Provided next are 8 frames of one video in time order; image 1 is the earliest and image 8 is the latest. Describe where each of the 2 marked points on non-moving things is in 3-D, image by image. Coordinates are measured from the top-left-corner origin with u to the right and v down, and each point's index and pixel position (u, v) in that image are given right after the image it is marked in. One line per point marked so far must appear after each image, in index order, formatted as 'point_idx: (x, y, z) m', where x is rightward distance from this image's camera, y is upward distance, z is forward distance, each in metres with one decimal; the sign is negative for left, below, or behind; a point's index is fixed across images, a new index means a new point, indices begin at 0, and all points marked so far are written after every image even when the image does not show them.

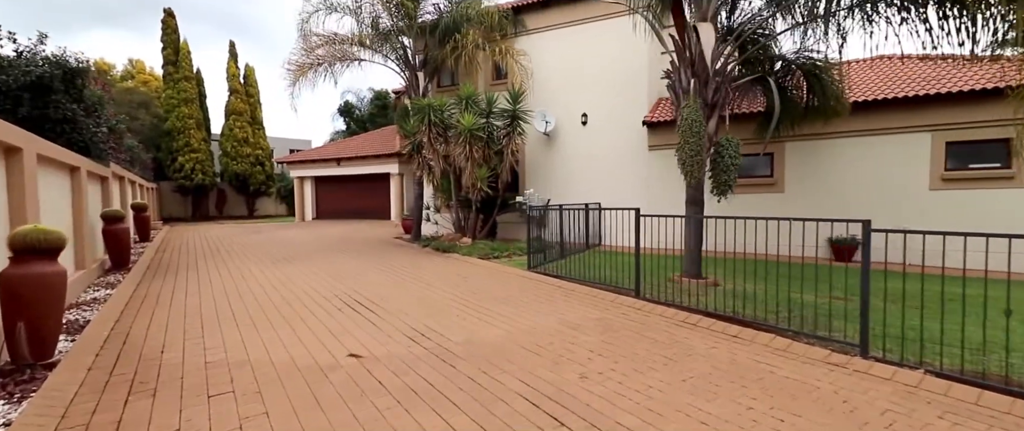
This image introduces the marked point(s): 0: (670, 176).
0: (+4.0, +1.0, +12.0) m
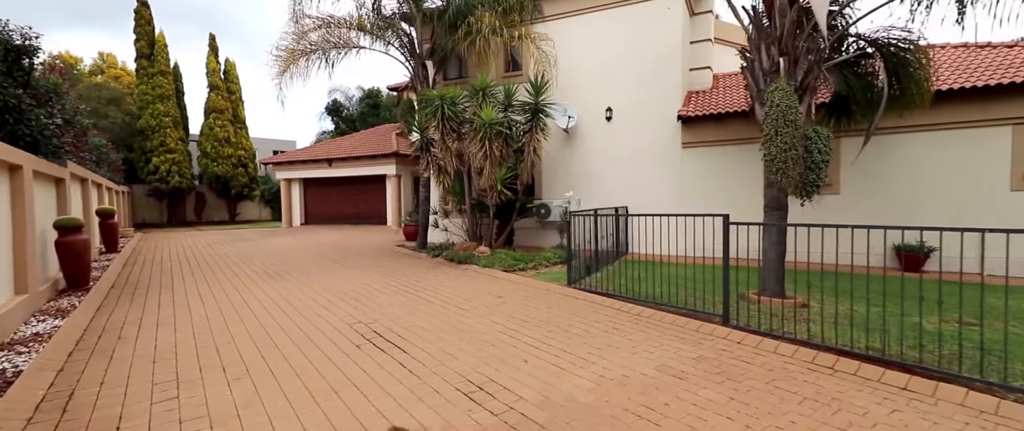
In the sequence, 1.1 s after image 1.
0: (+4.4, +0.9, +10.8) m
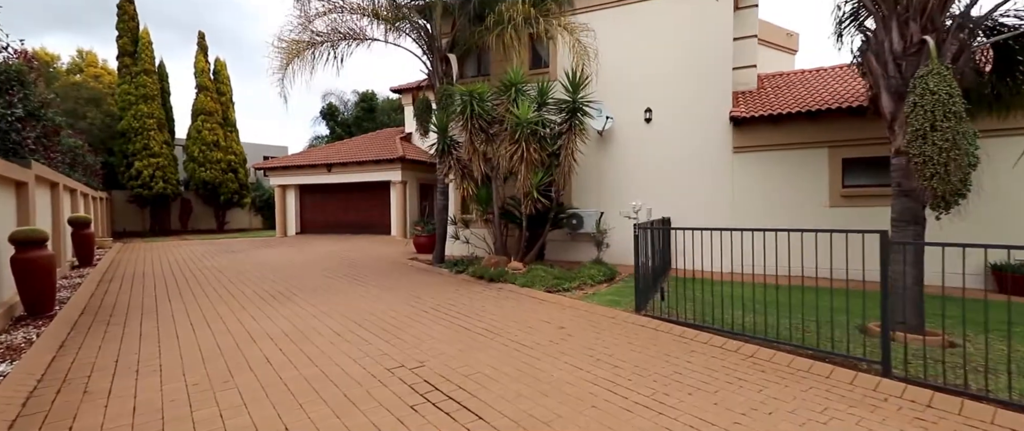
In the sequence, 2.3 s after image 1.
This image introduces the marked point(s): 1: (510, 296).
0: (+5.1, +0.6, +9.7) m
1: (0.0, -1.3, +7.7) m
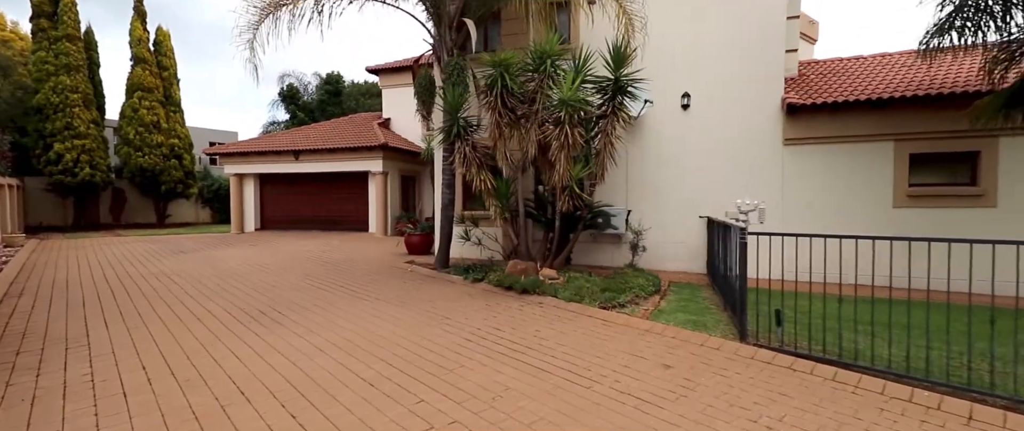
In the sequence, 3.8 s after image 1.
0: (+5.5, +0.6, +8.7) m
1: (+0.6, -1.3, +6.2) m
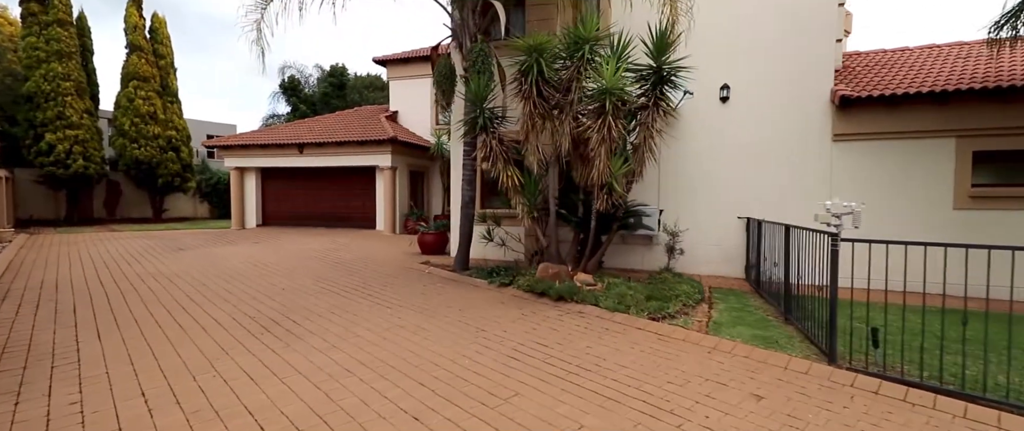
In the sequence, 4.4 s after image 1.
0: (+6.0, +0.6, +8.1) m
1: (+1.1, -1.3, +5.6) m
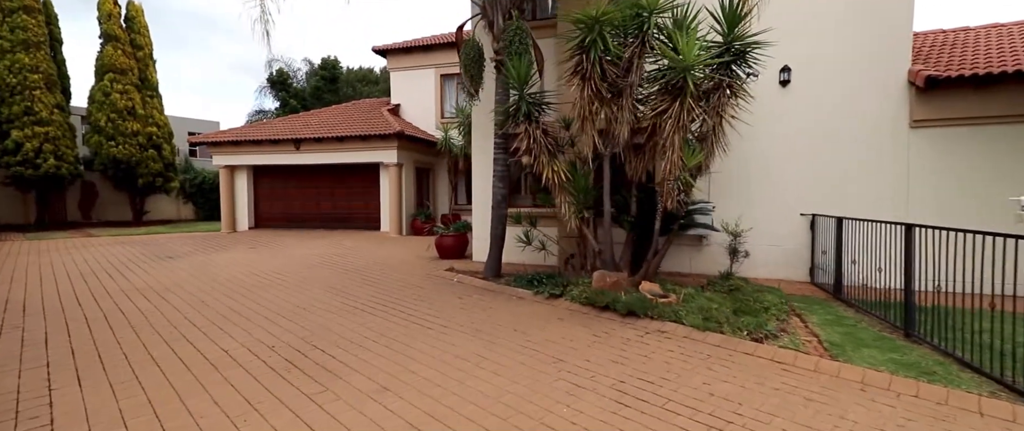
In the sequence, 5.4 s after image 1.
0: (+6.7, +0.7, +7.3) m
1: (+1.9, -1.3, +4.6) m
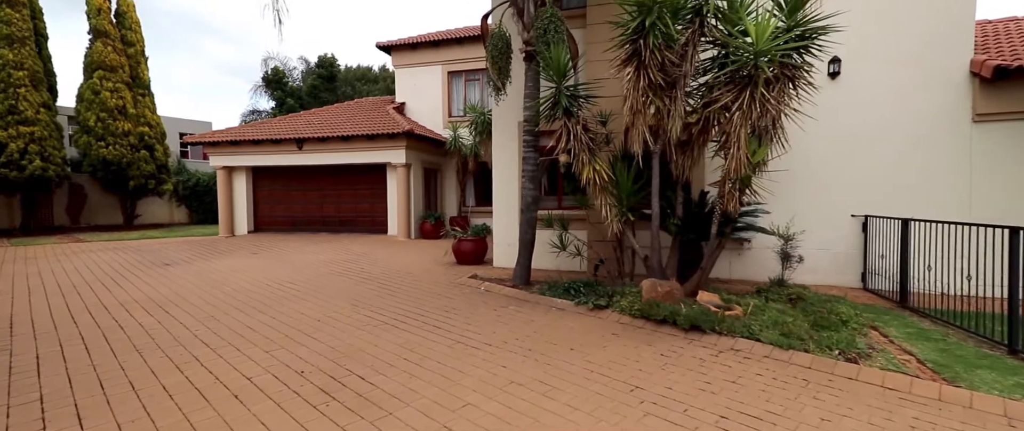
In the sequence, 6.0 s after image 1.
0: (+7.2, +0.6, +6.8) m
1: (+2.5, -1.4, +4.0) m
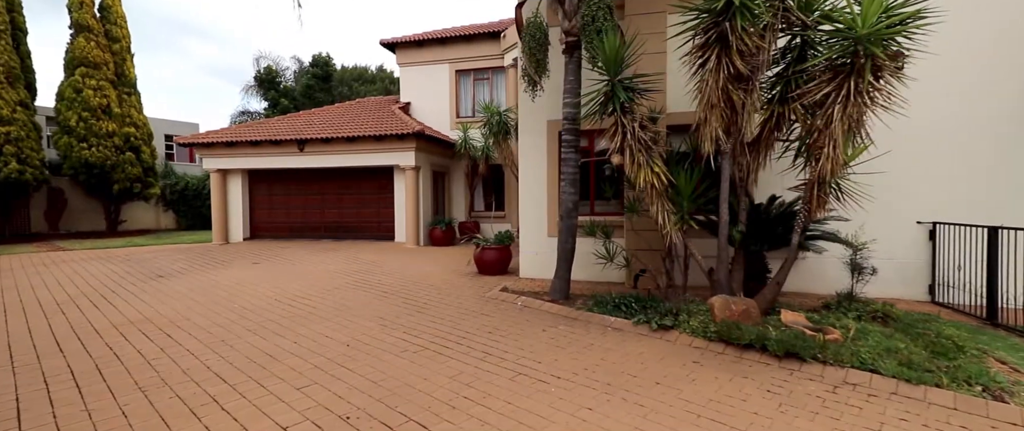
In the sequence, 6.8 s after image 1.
0: (+7.8, +0.6, +6.2) m
1: (+3.1, -1.4, +3.3) m
